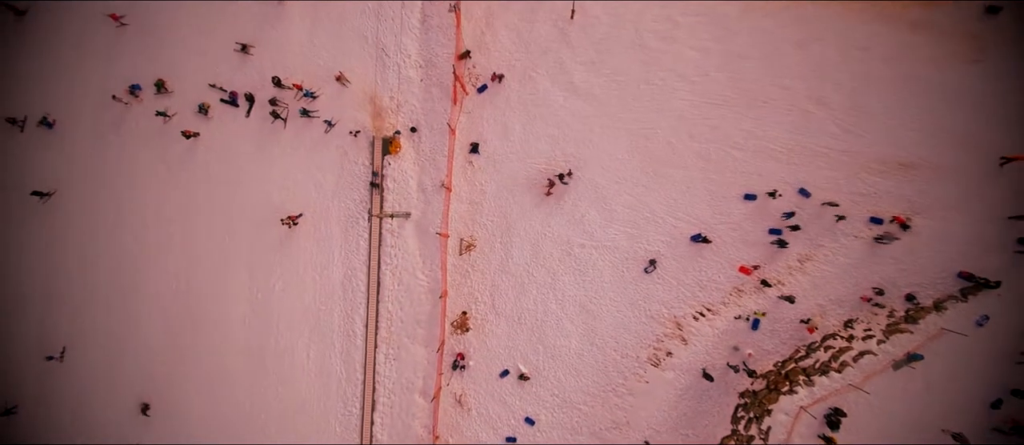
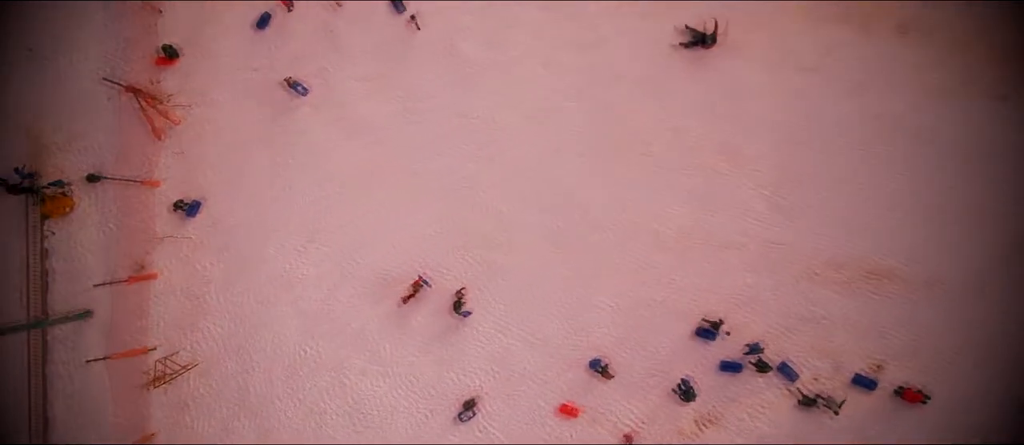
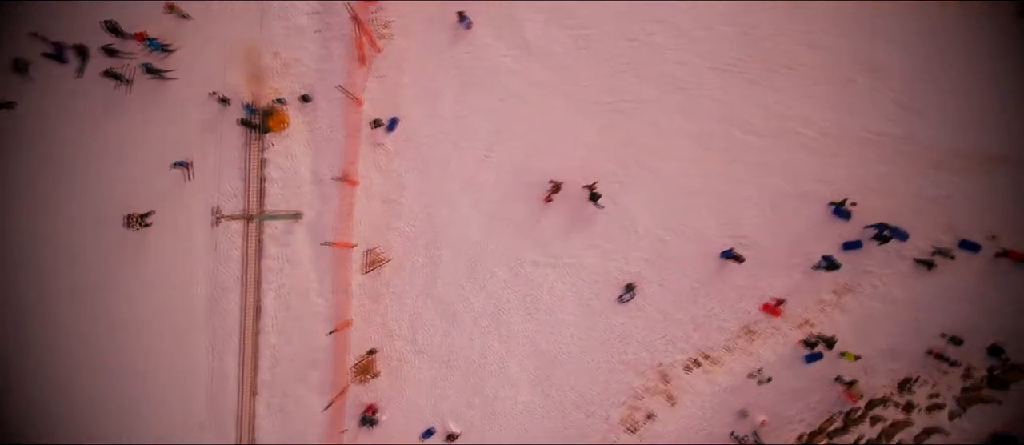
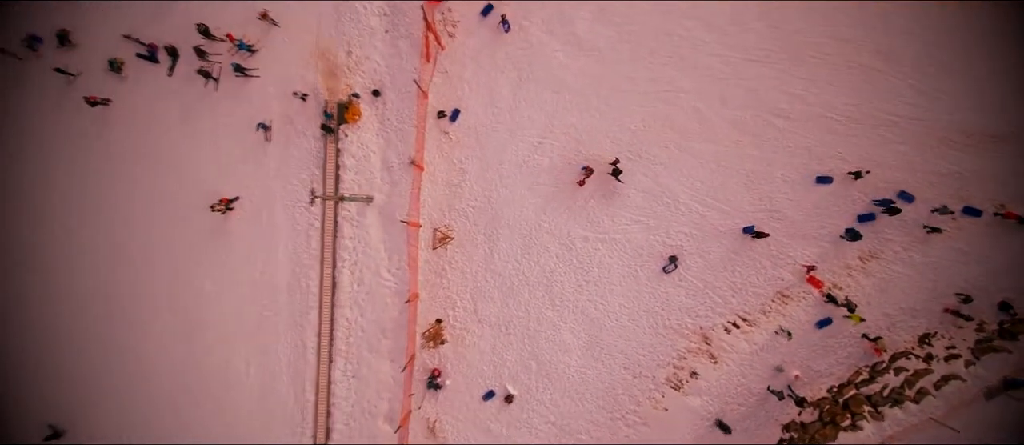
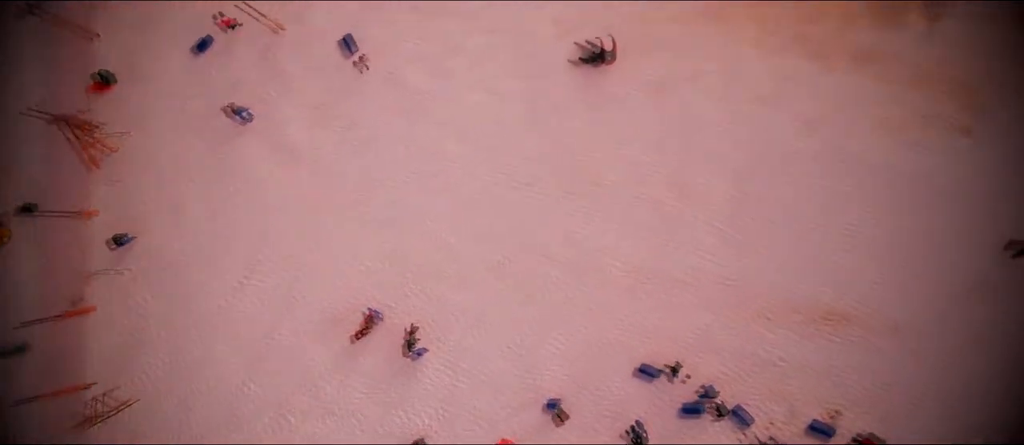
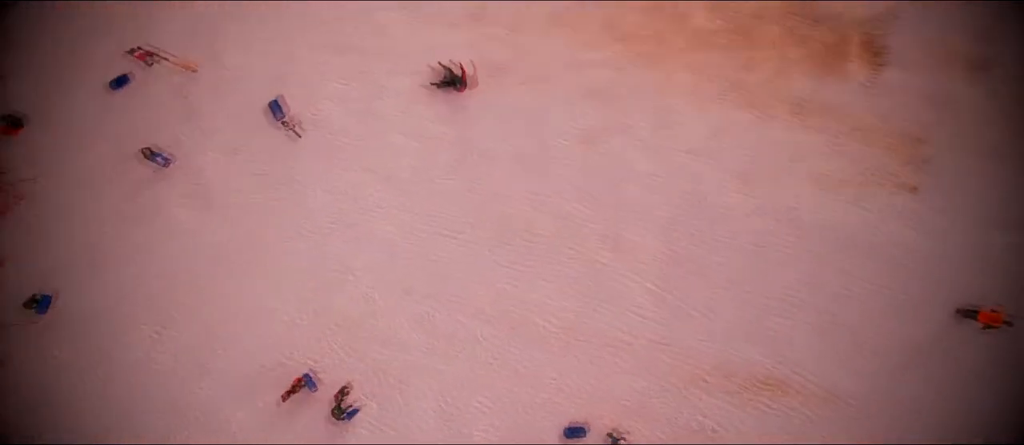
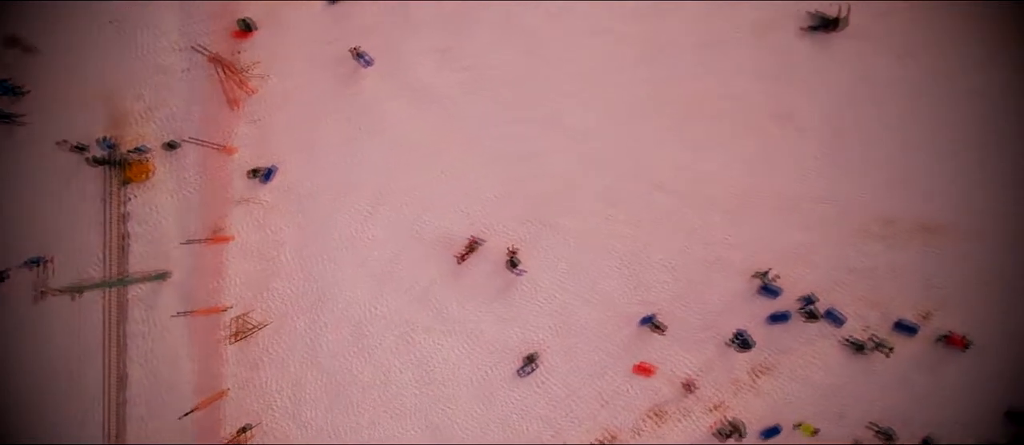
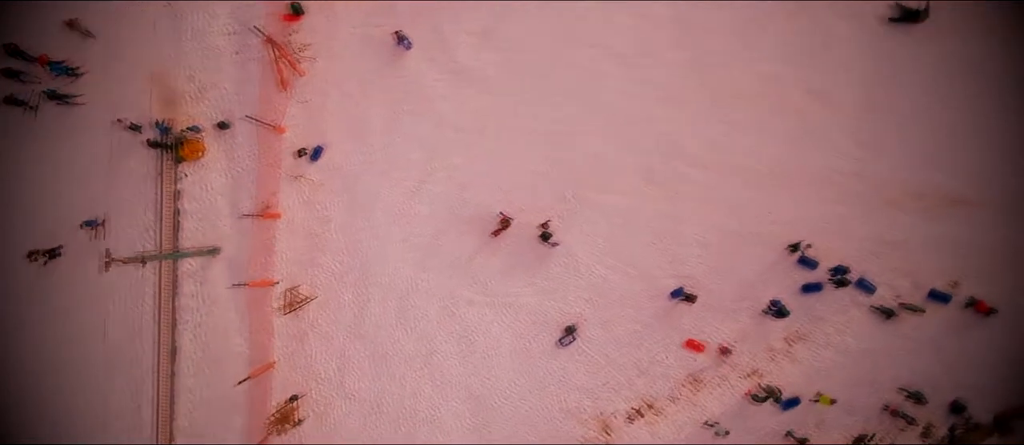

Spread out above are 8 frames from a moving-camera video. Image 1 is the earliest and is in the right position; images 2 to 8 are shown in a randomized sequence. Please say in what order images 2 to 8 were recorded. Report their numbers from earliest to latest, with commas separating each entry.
4, 3, 8, 7, 2, 5, 6
